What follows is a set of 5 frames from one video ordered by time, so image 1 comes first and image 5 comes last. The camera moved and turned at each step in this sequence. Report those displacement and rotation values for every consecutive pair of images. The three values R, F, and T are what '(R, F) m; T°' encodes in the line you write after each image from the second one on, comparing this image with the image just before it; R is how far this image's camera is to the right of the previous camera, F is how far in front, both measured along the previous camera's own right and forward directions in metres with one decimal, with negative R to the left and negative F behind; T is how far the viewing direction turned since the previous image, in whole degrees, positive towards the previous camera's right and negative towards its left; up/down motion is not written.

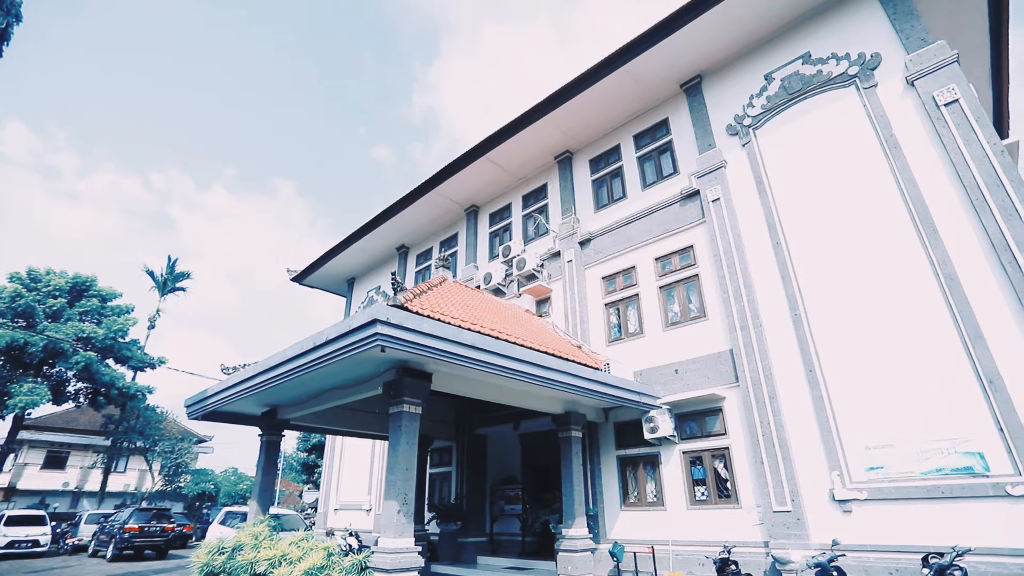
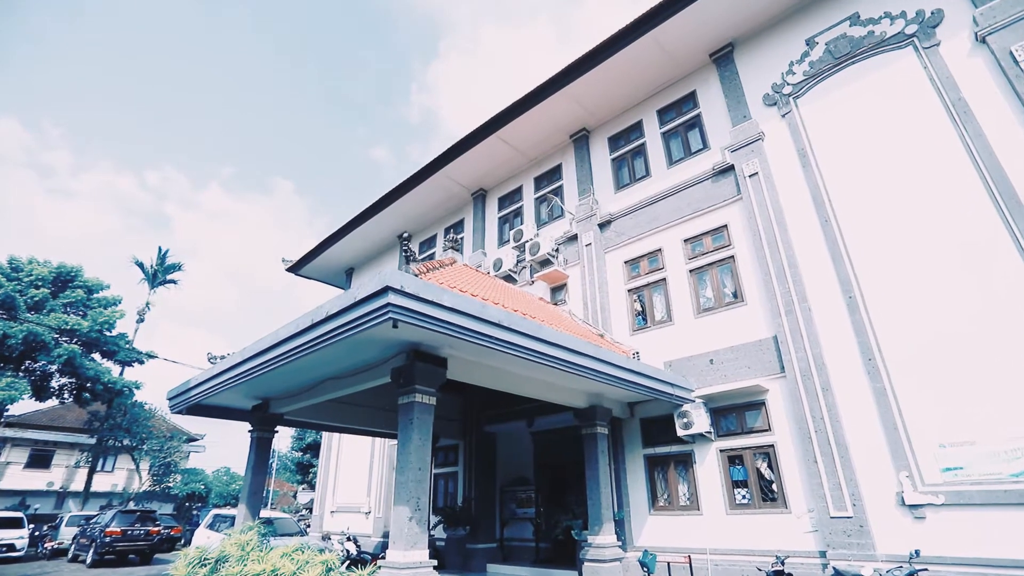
(-0.3, +0.8) m; 0°
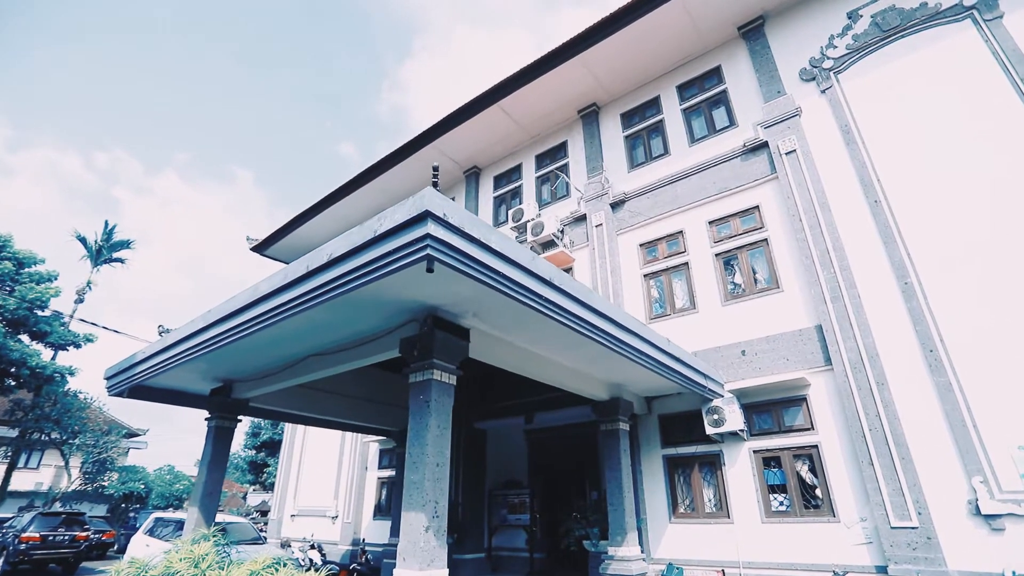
(-0.7, +1.0) m; +4°
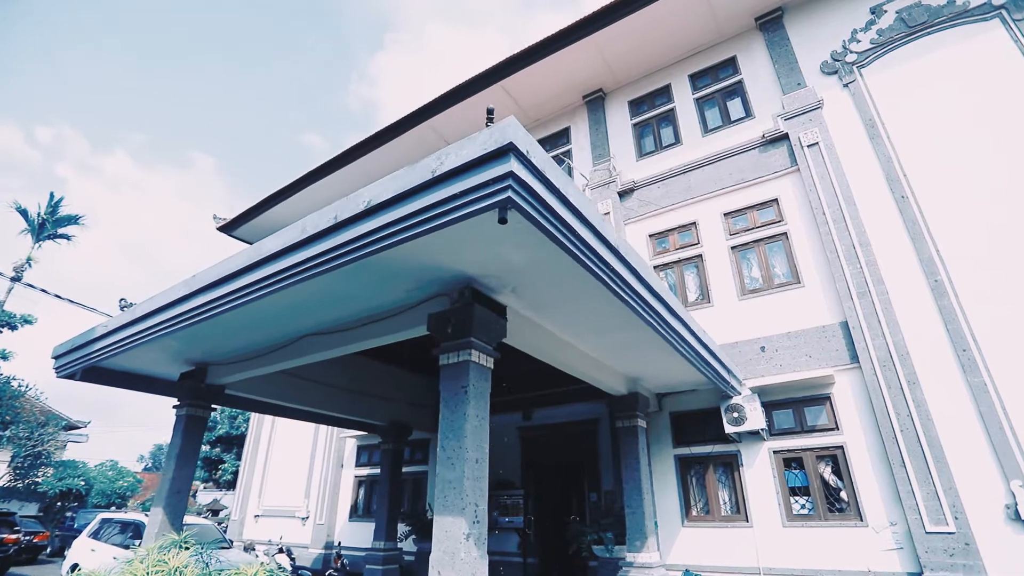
(-0.6, +0.6) m; +4°
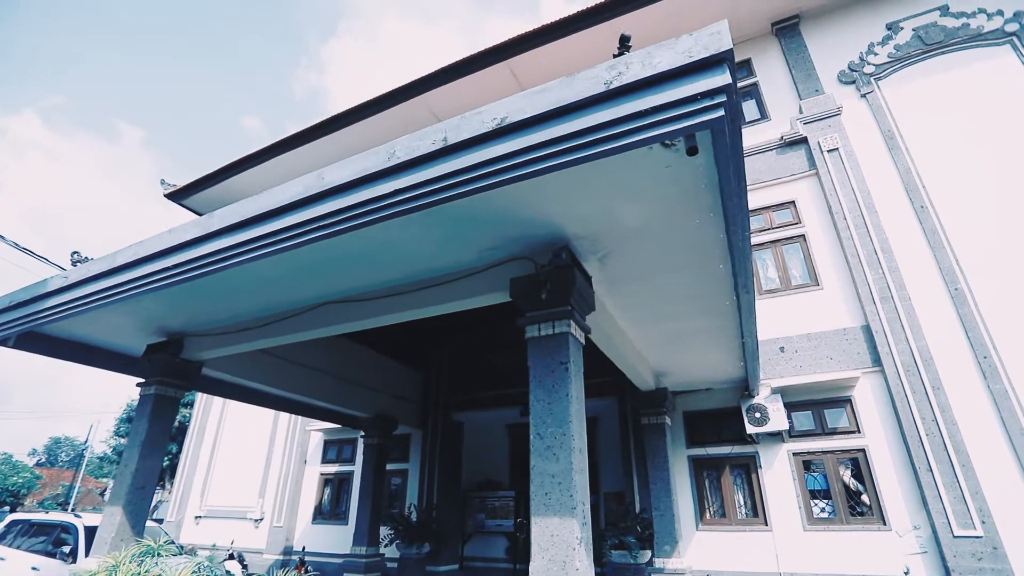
(-1.0, +0.6) m; +7°
